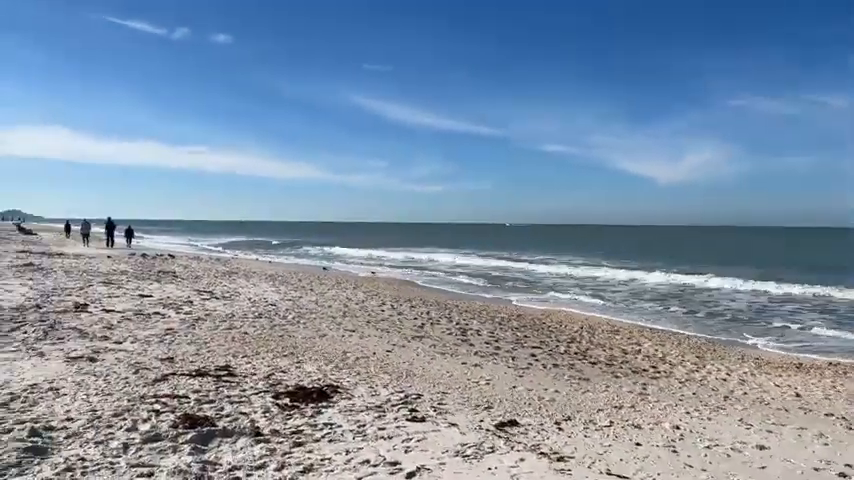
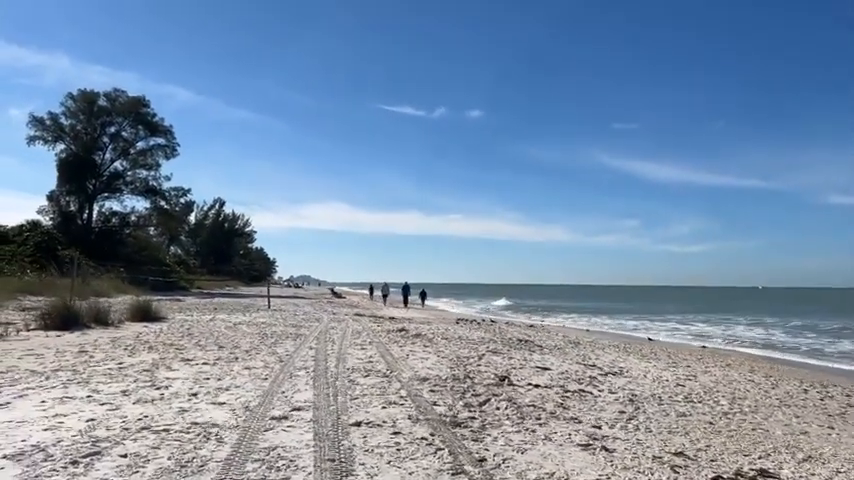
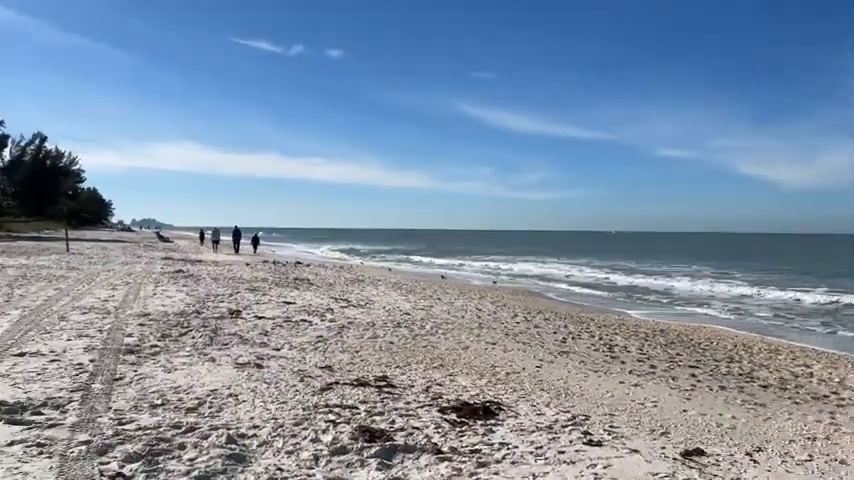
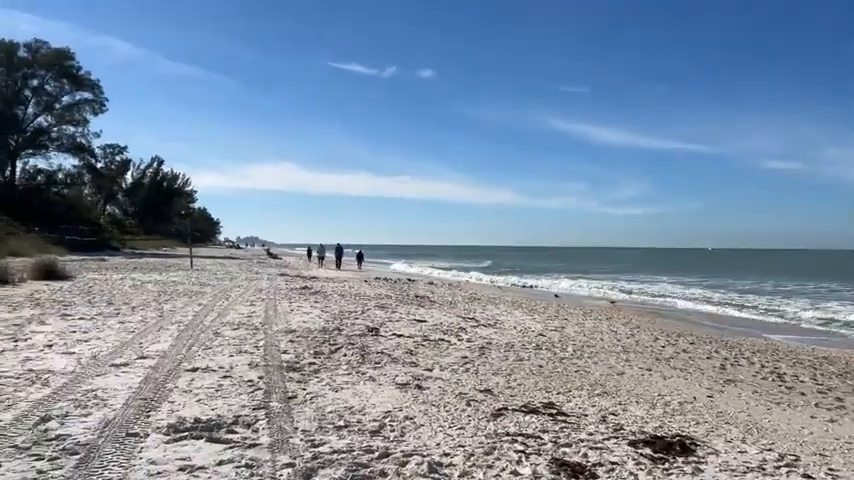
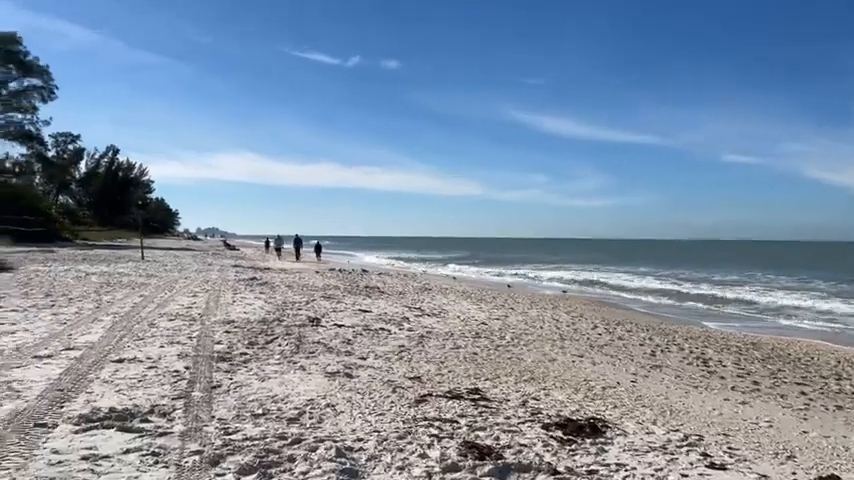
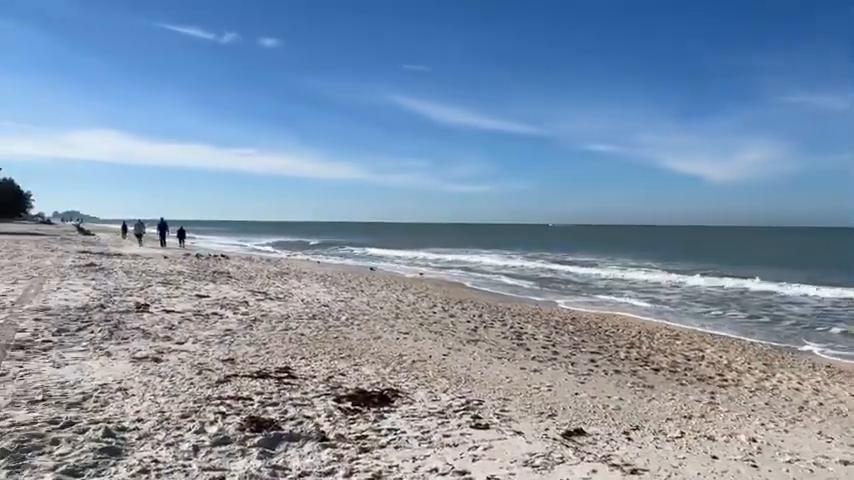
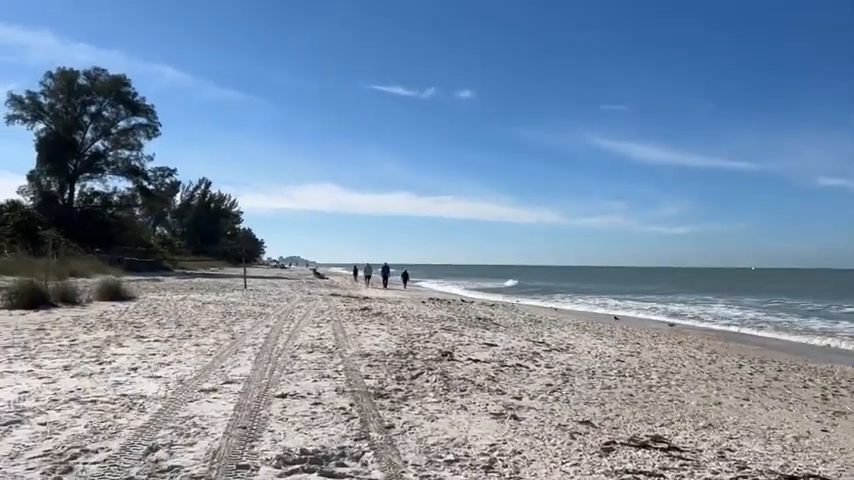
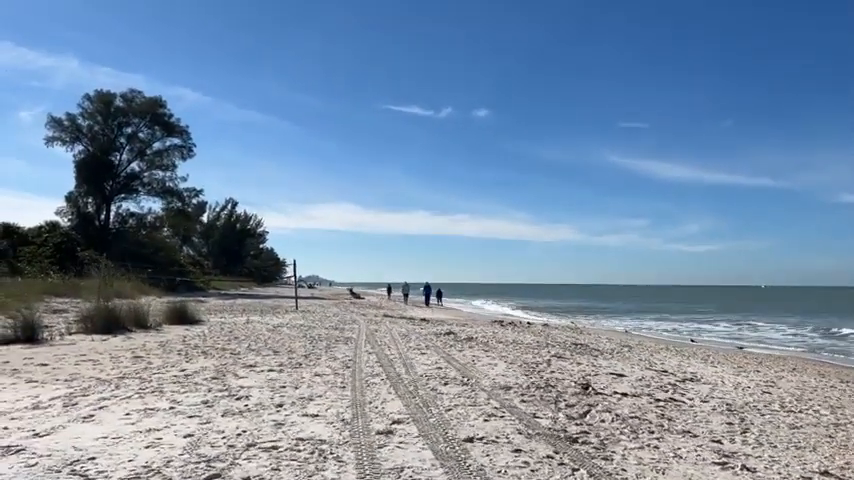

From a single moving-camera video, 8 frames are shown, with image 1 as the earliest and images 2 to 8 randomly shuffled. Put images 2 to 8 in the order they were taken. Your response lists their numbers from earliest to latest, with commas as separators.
6, 3, 5, 4, 7, 2, 8
